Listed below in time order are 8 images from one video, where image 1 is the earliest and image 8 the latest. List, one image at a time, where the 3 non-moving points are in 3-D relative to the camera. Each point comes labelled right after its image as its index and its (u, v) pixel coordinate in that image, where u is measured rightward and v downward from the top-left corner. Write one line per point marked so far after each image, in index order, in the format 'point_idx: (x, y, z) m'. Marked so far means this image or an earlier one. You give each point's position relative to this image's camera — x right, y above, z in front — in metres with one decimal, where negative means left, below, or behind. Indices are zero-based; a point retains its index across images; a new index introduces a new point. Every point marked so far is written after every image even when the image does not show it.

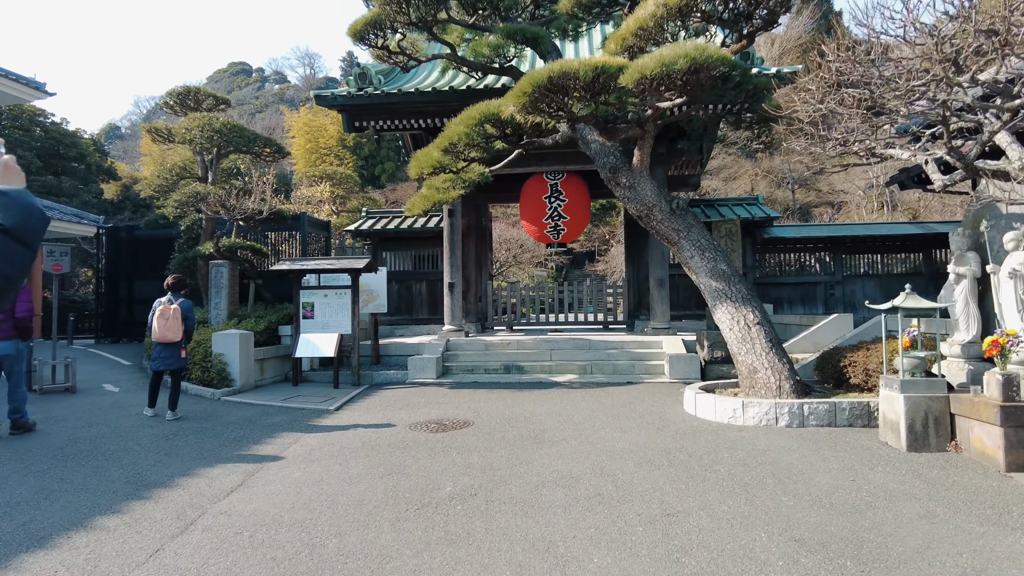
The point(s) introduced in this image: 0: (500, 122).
0: (-0.2, +2.1, +7.5) m
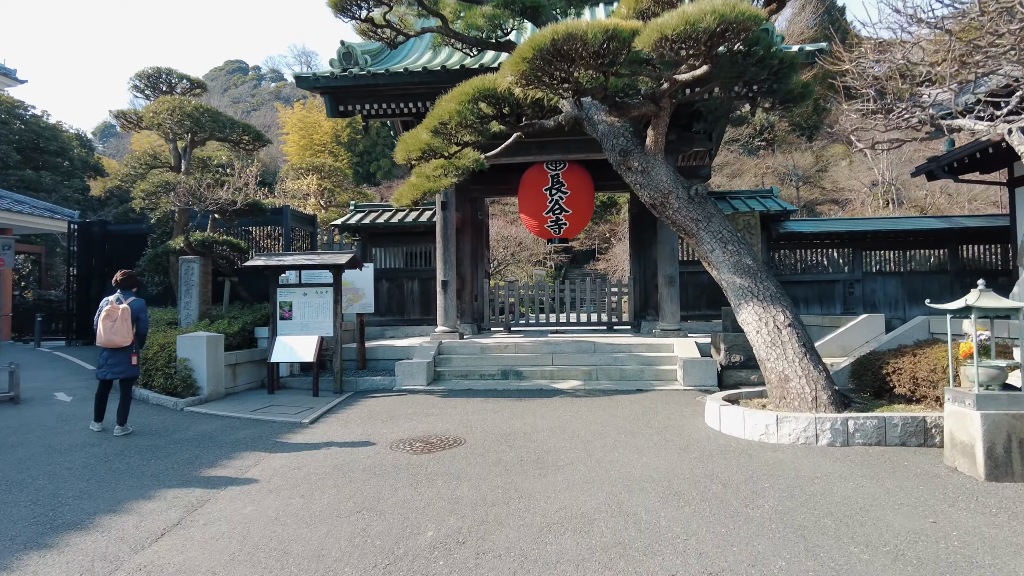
0: (-0.2, +2.1, +6.7) m
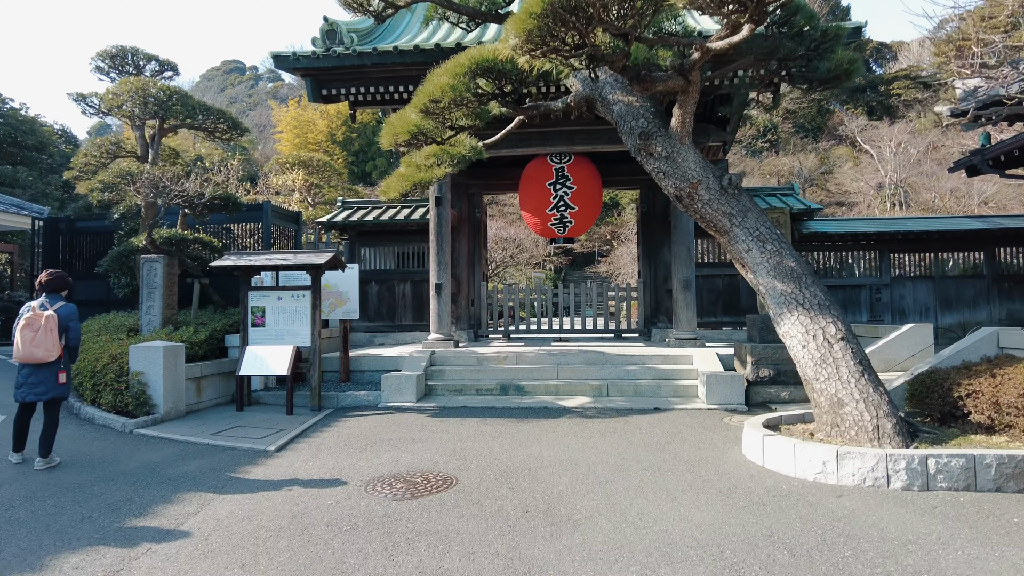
0: (-0.2, +2.1, +5.8) m
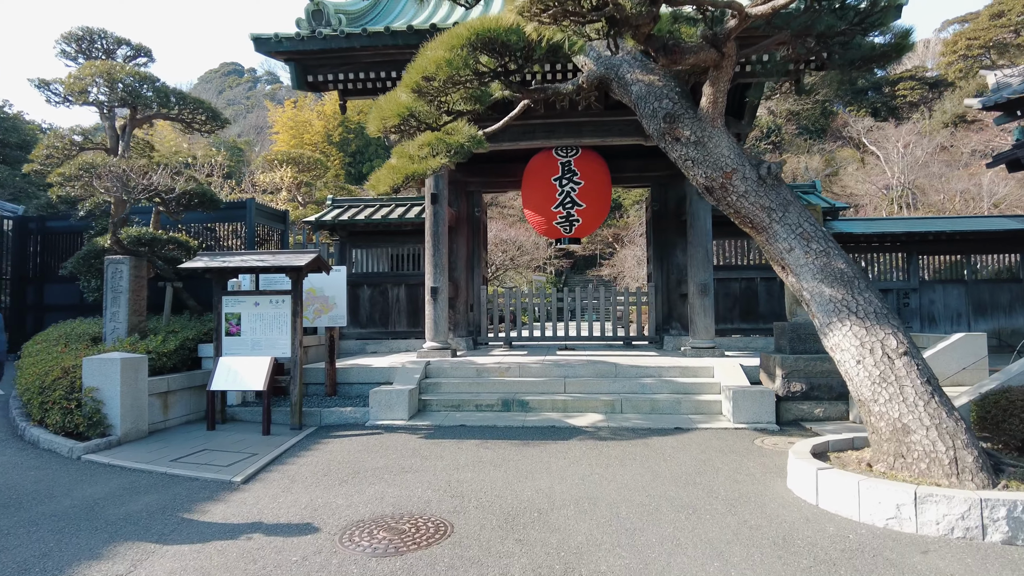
0: (-0.1, +2.0, +5.1) m
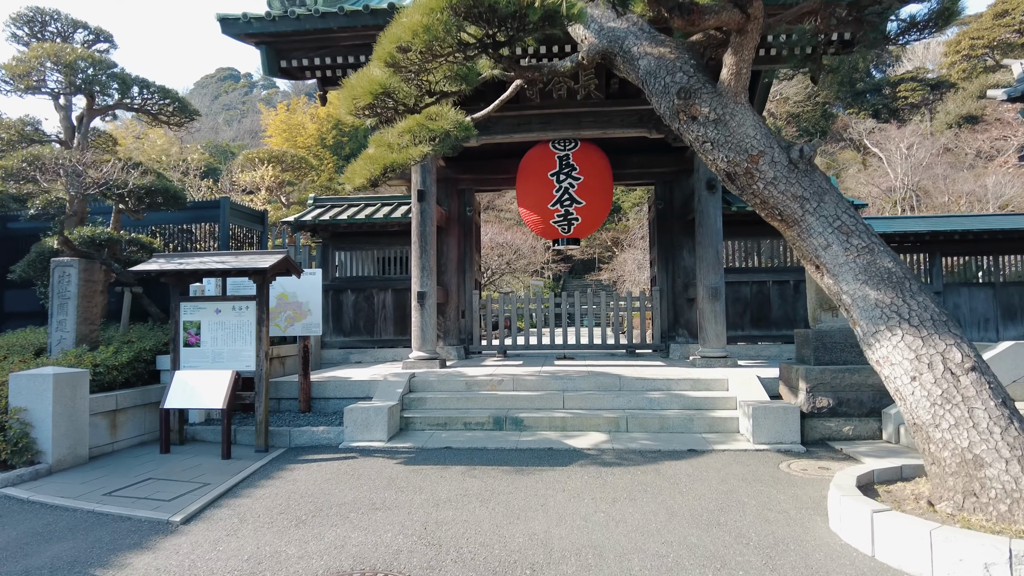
0: (-0.2, +2.0, +4.4) m
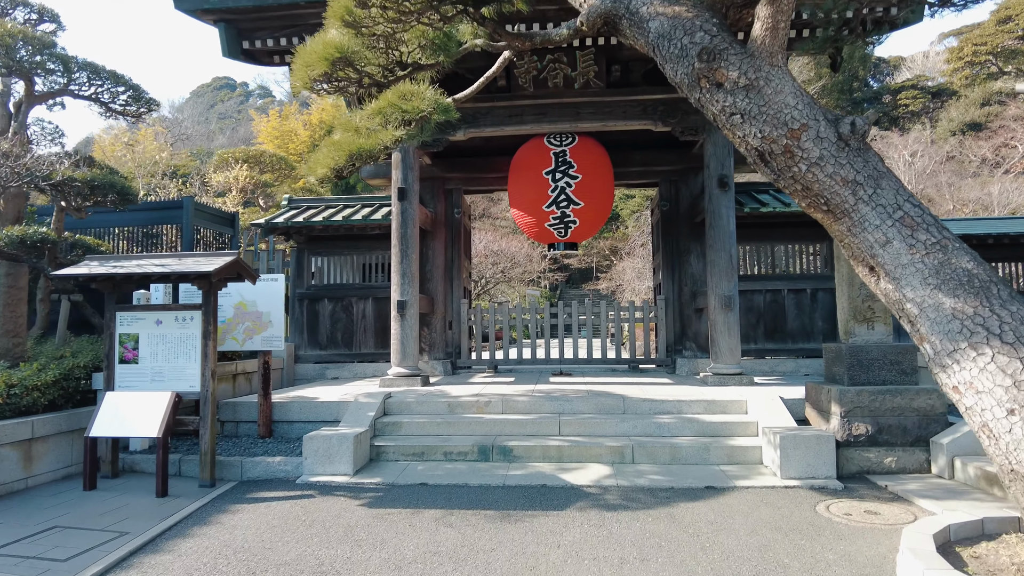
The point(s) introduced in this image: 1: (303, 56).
0: (-0.3, +1.9, +3.6) m
1: (-1.4, +1.5, +4.0) m
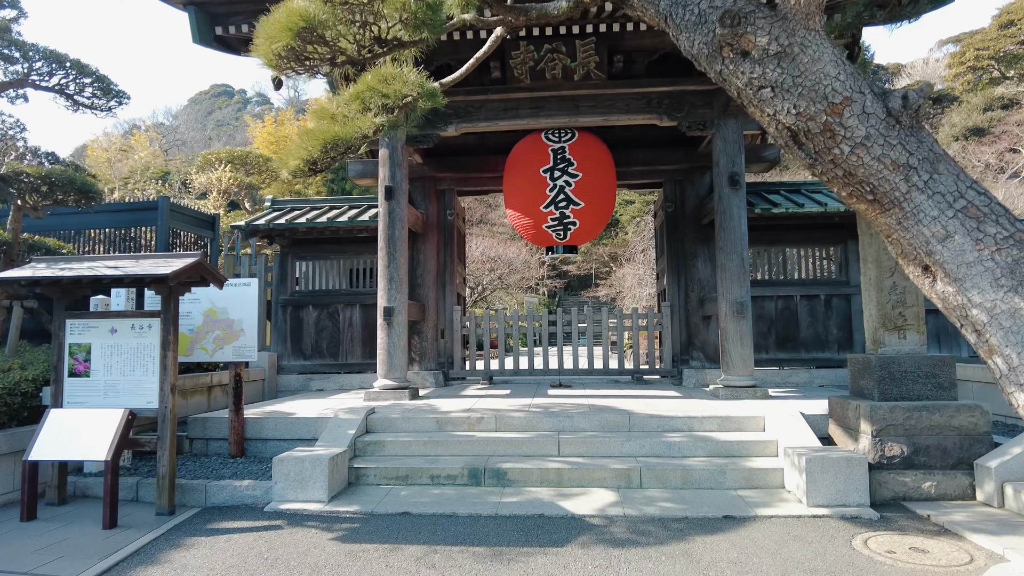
0: (-0.3, +1.9, +3.2) m
1: (-1.4, +1.5, +3.5) m
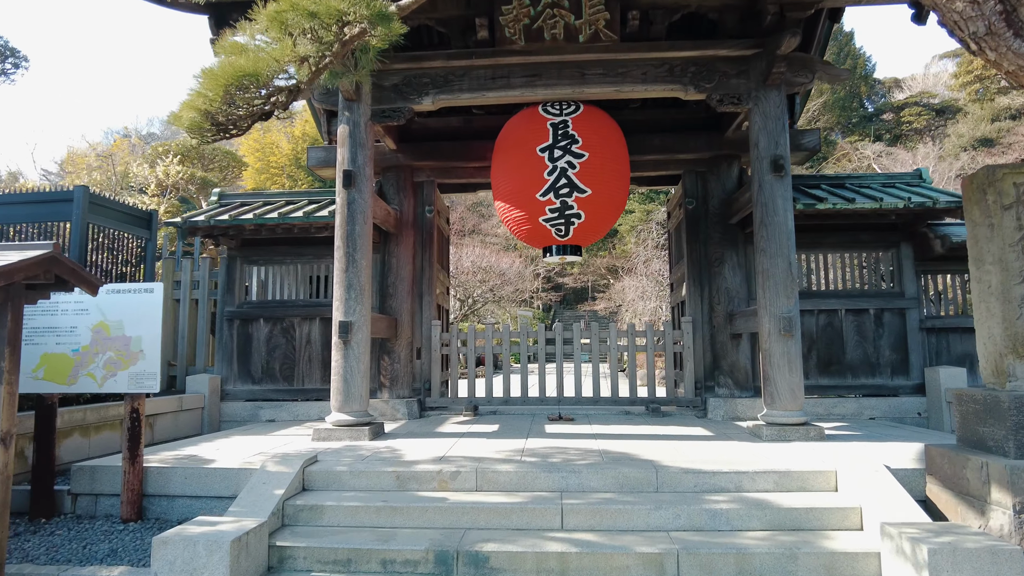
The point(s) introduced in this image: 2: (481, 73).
0: (-0.4, +1.9, +1.9) m
1: (-1.5, +1.5, +2.2) m
2: (-0.3, +2.0, +5.7) m
